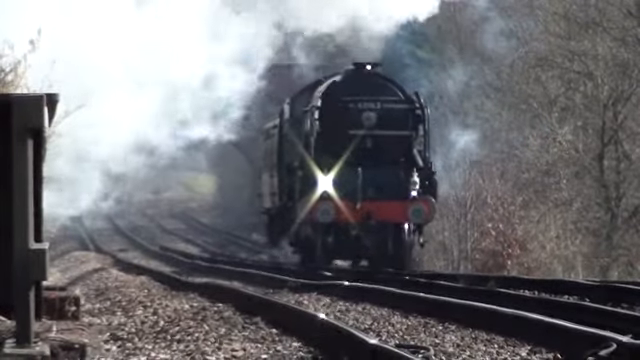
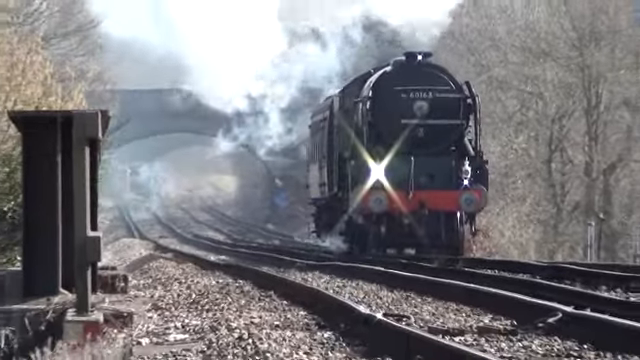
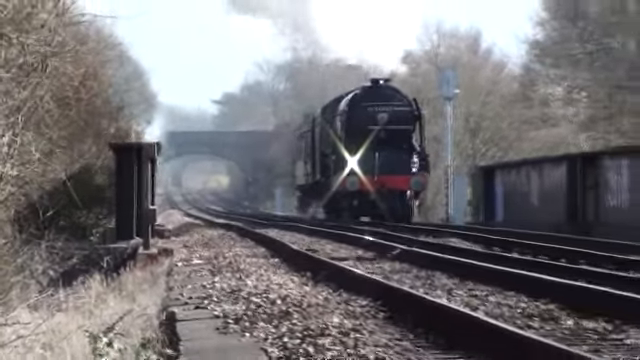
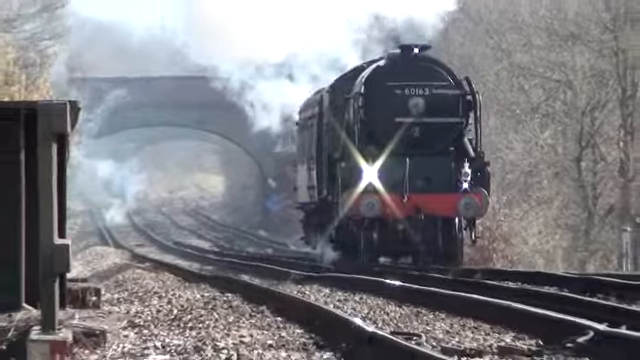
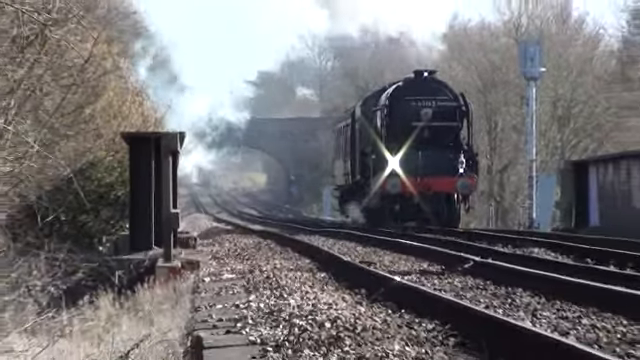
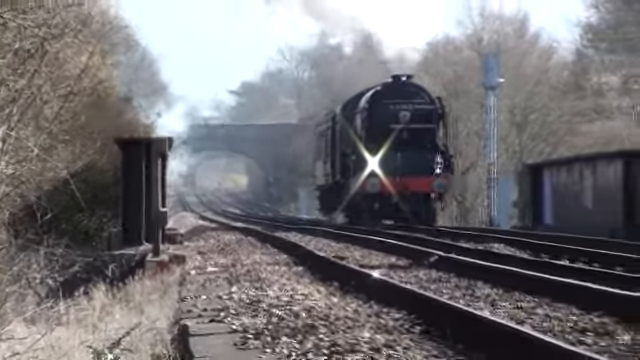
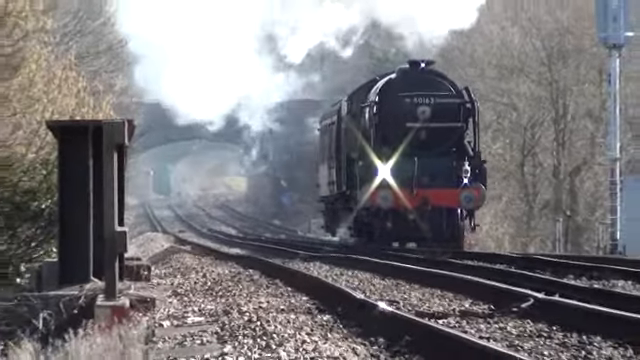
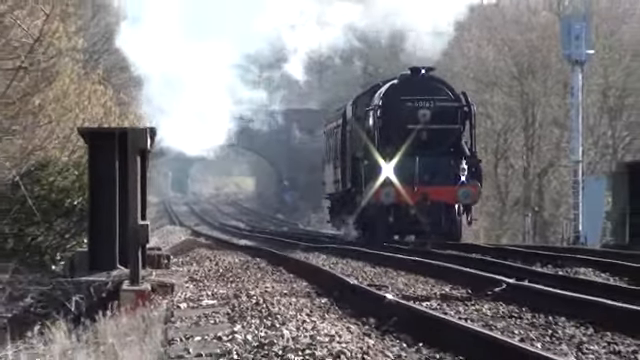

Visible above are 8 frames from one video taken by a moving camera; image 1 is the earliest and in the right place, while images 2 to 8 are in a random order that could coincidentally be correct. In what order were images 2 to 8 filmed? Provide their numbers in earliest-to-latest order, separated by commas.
4, 2, 7, 8, 5, 6, 3
